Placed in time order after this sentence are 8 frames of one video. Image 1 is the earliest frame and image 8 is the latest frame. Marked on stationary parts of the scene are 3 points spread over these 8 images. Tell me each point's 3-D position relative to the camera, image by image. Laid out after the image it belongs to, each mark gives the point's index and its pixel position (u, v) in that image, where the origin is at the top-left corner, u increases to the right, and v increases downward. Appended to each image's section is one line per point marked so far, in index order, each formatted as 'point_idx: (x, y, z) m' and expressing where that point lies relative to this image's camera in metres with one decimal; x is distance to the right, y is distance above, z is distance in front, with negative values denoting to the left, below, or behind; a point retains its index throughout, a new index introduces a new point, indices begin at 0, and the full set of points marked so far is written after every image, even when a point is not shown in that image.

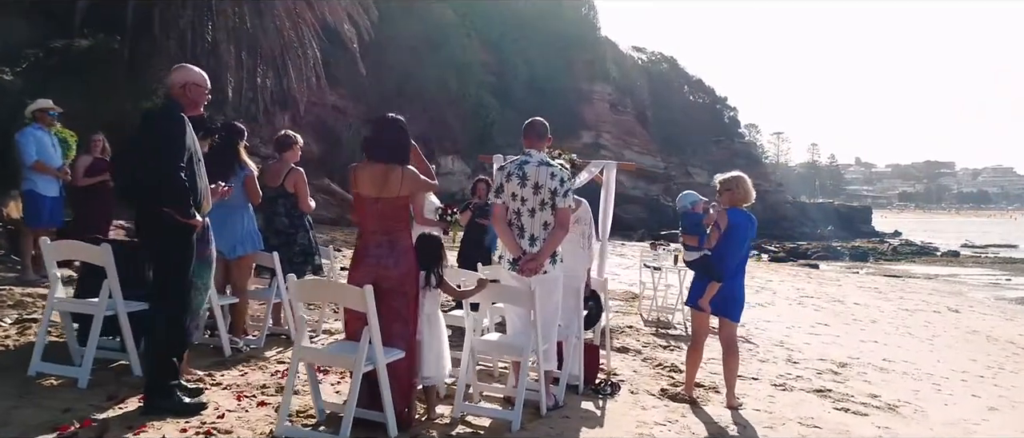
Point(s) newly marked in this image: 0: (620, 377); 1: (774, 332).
0: (+1.0, -1.5, +6.6) m
1: (+3.9, -1.7, +10.6) m
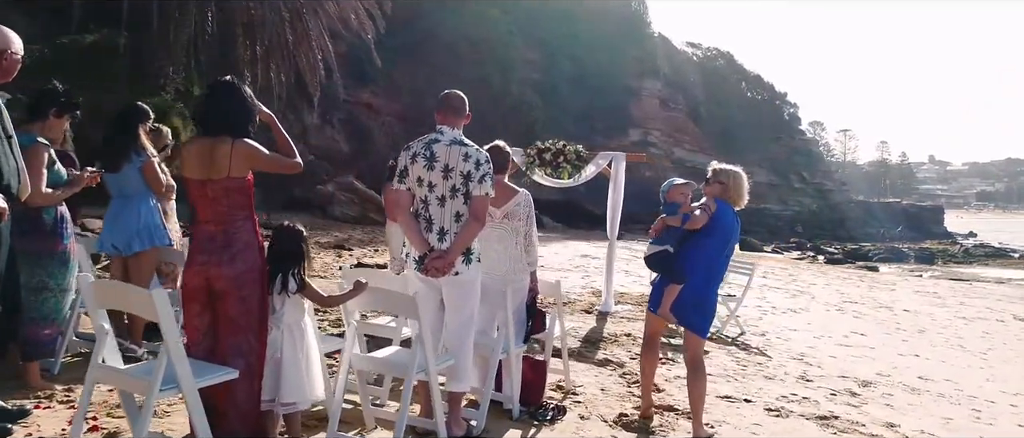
0: (+0.5, -1.4, +5.6) m
1: (+3.8, -1.7, +9.4) m
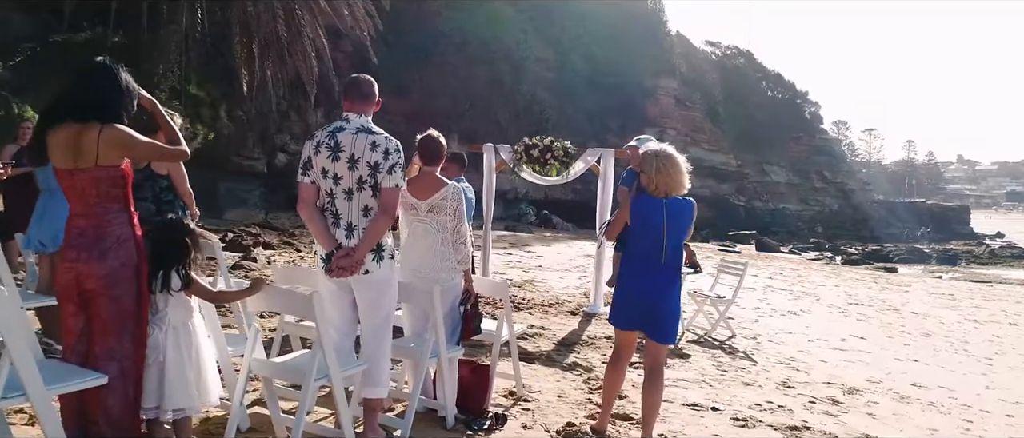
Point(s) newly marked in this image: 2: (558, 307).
0: (+0.1, -1.4, +5.3) m
1: (+3.5, -1.6, +9.0) m
2: (+0.7, -1.3, +10.7) m
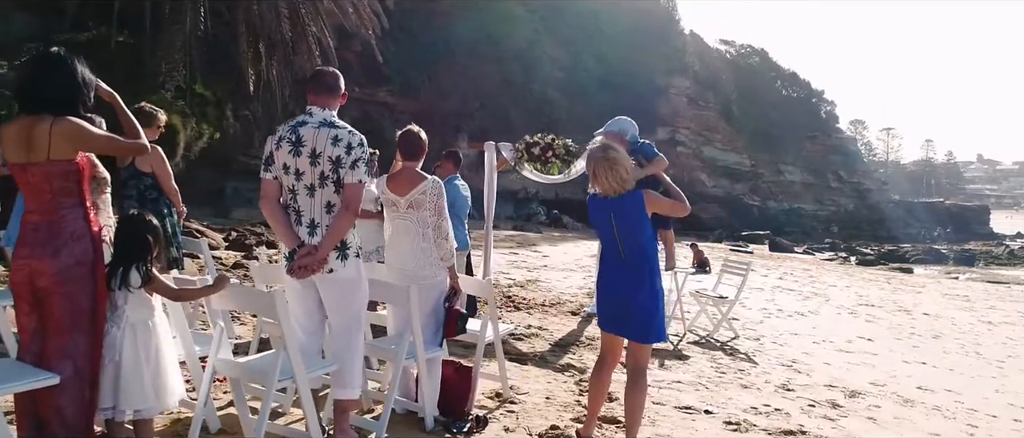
0: (0.0, -1.3, +5.2) m
1: (+3.5, -1.6, +8.8) m
2: (+0.7, -1.3, +10.6) m
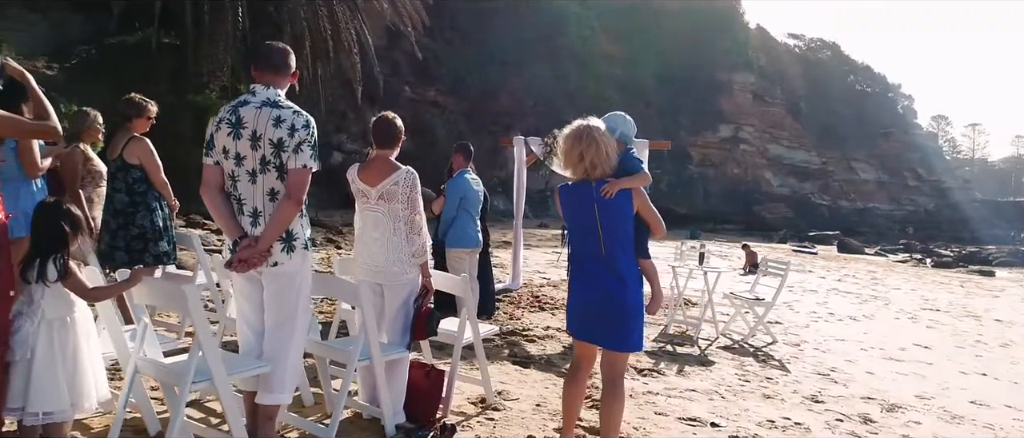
0: (-0.1, -1.3, +4.8) m
1: (+3.7, -1.6, +8.1) m
2: (+1.1, -1.3, +10.1) m
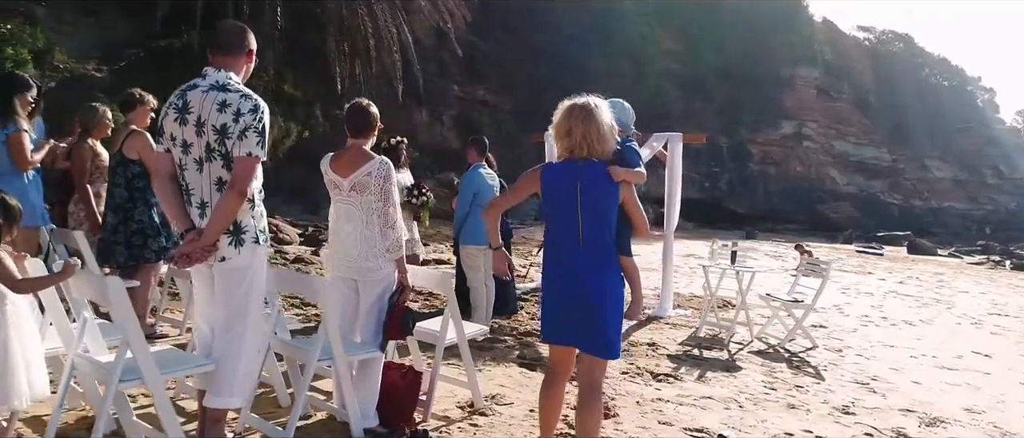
0: (-0.2, -1.3, +4.5) m
1: (+3.9, -1.5, +7.5) m
2: (+1.4, -1.2, +9.7) m
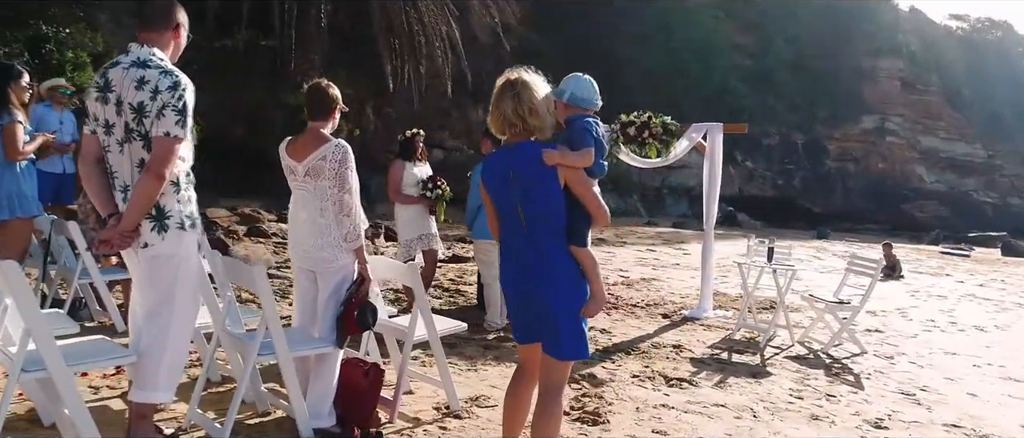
0: (-0.3, -1.2, +4.2) m
1: (+4.0, -1.5, +6.8) m
2: (+1.8, -1.2, +9.2) m
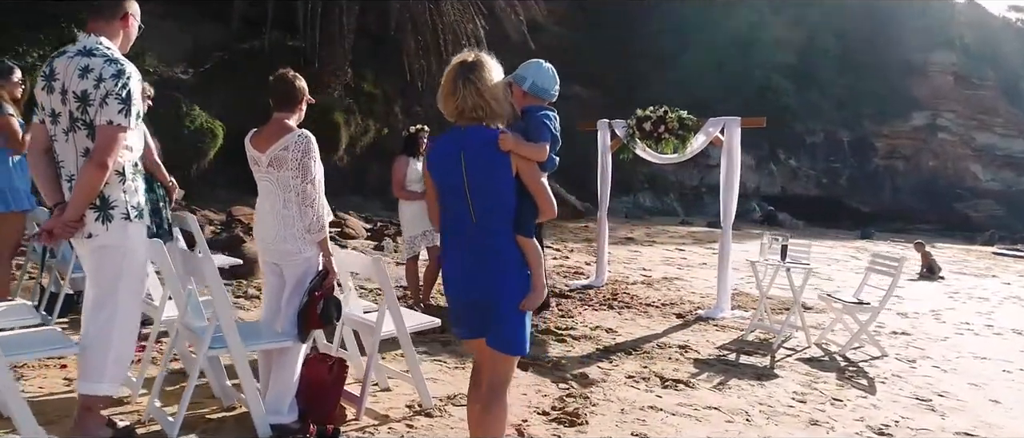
0: (-0.5, -1.1, +4.1) m
1: (+4.0, -1.4, +6.4) m
2: (+2.0, -1.1, +9.0) m
